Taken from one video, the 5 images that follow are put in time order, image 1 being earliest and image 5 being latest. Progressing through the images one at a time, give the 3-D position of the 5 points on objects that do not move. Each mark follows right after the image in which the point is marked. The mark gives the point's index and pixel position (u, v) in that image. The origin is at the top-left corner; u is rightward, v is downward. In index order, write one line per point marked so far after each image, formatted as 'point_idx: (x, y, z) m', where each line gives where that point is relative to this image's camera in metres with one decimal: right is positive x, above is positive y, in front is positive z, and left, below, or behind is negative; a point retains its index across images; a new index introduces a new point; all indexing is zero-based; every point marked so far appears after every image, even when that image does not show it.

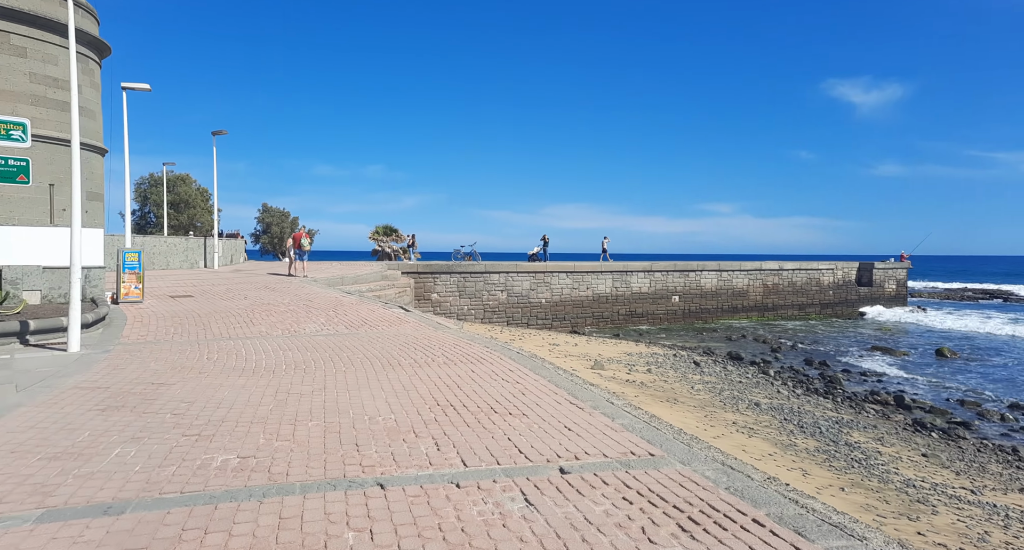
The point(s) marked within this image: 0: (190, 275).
0: (-8.3, 0.0, +16.7) m
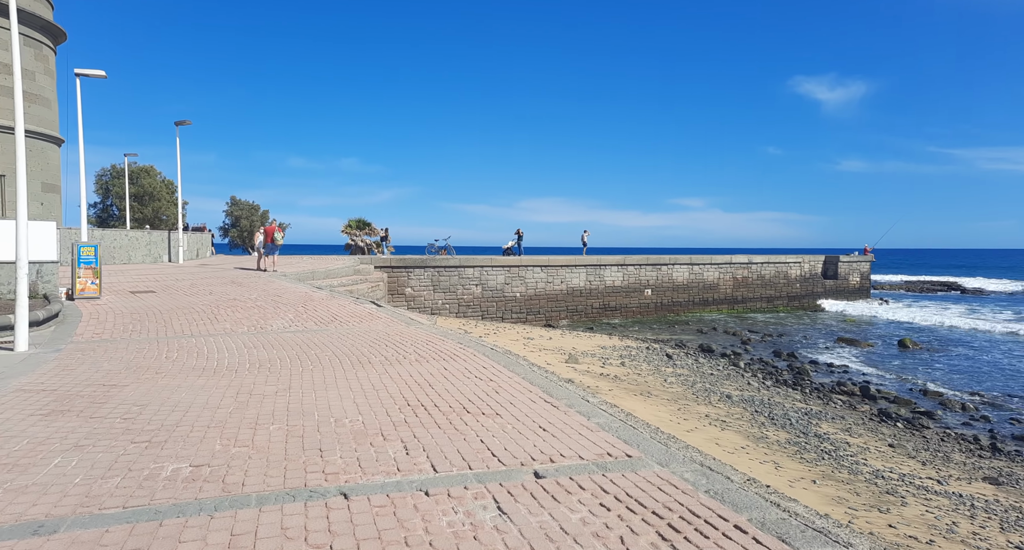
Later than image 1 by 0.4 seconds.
0: (-8.9, +0.1, +16.2) m
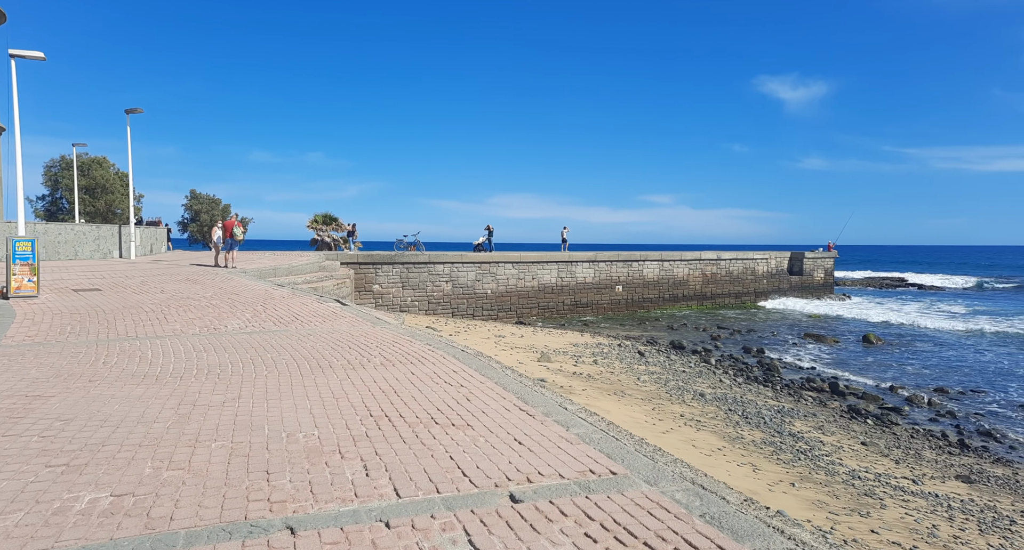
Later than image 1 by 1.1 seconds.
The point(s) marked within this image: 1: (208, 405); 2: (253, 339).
0: (-9.6, +0.2, +15.4) m
1: (-2.1, -0.9, +4.5) m
2: (-3.1, -0.8, +7.9) m
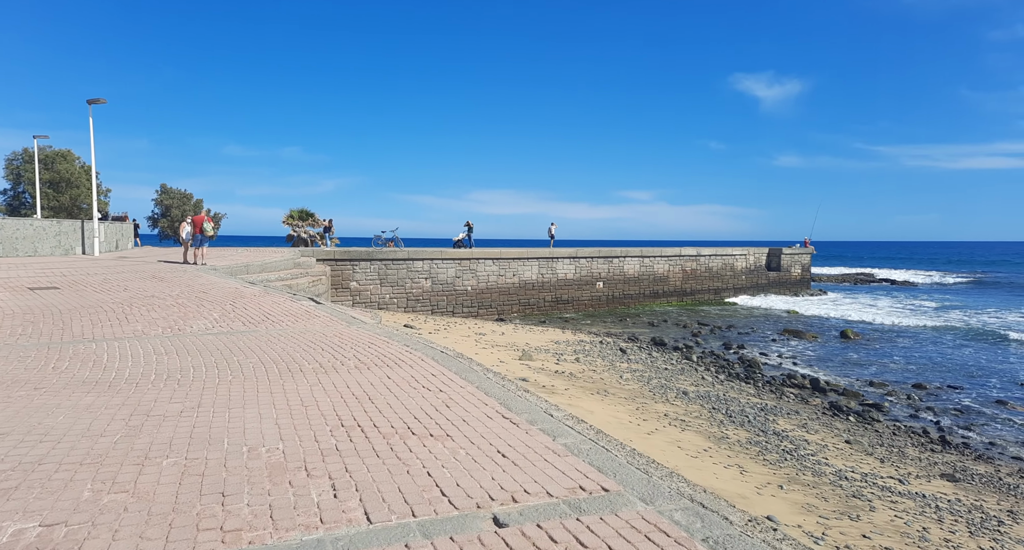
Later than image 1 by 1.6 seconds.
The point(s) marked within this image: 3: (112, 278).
0: (-10.1, +0.3, +14.8) m
1: (-2.2, -0.9, +4.2) m
2: (-3.3, -0.7, +7.5) m
3: (-7.8, -0.1, +12.7) m
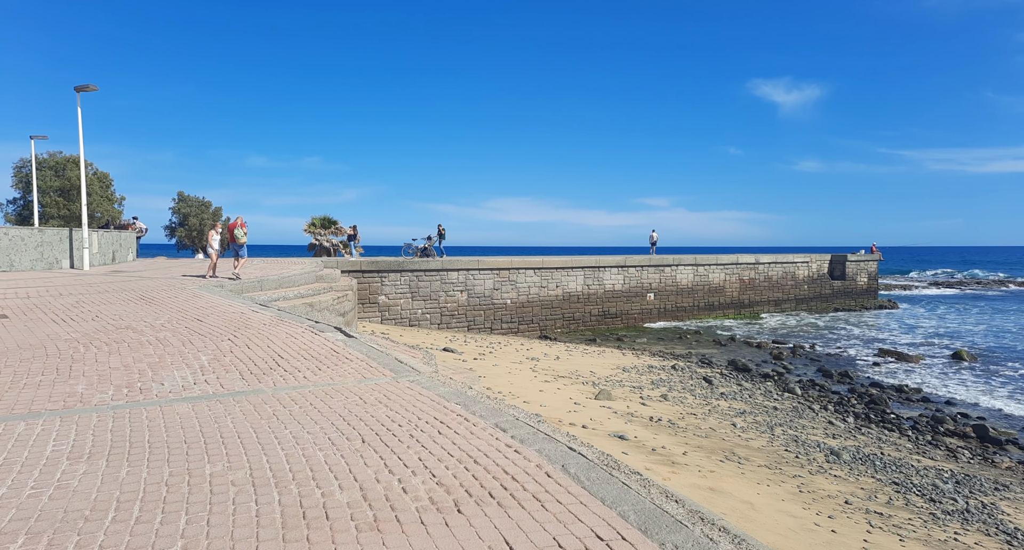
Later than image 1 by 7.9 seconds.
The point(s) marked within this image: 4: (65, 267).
0: (-8.8, -0.1, +12.2) m
1: (-1.2, -1.1, +1.3) m
2: (-2.2, -1.0, +4.6) m
3: (-6.5, -0.4, +10.0) m
4: (-10.4, +0.2, +15.5) m
